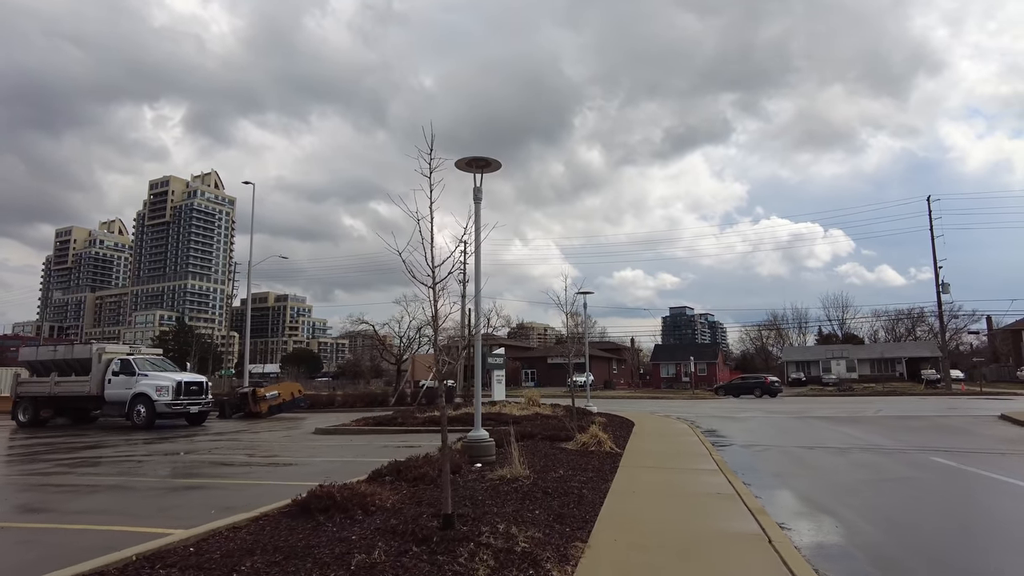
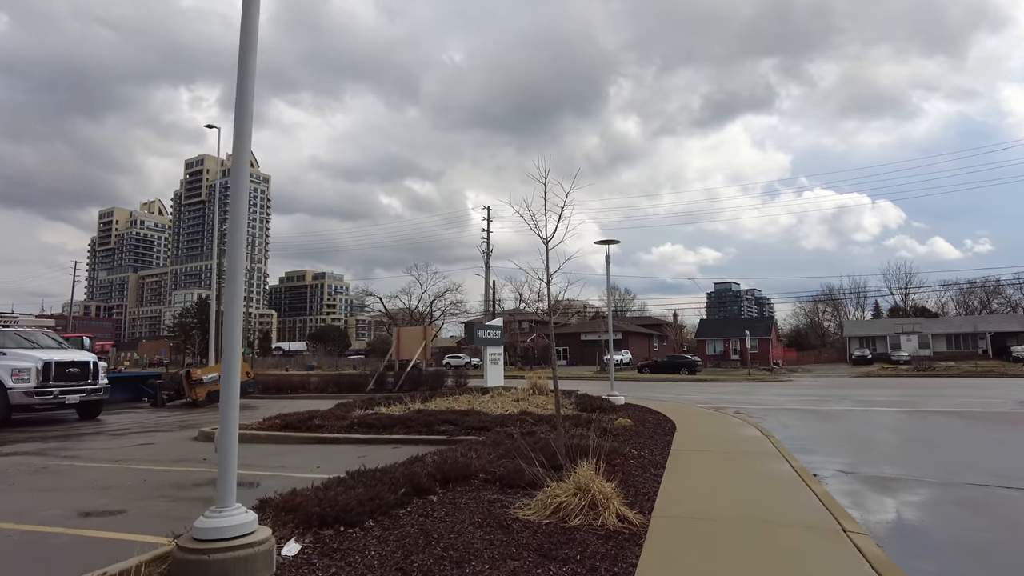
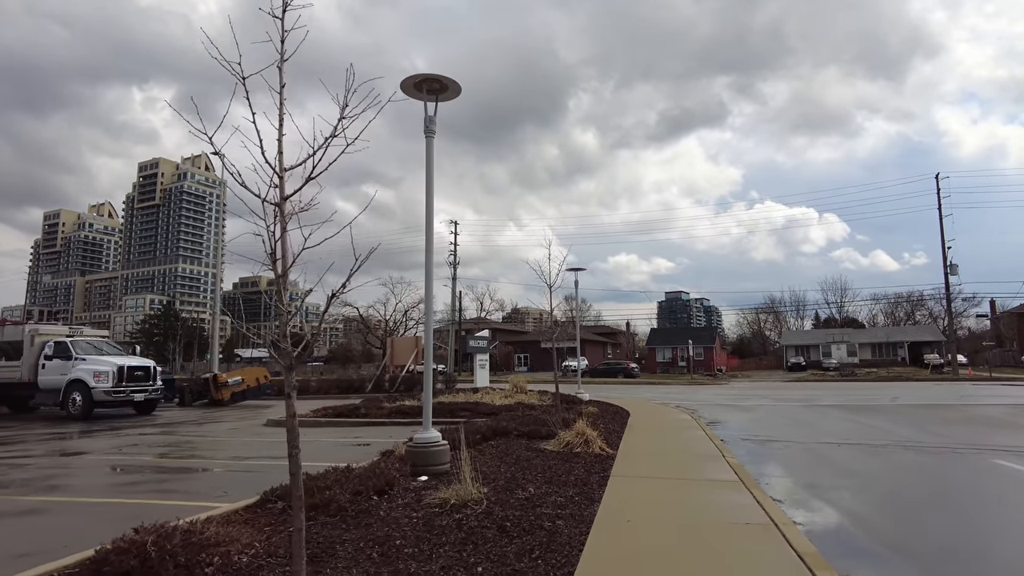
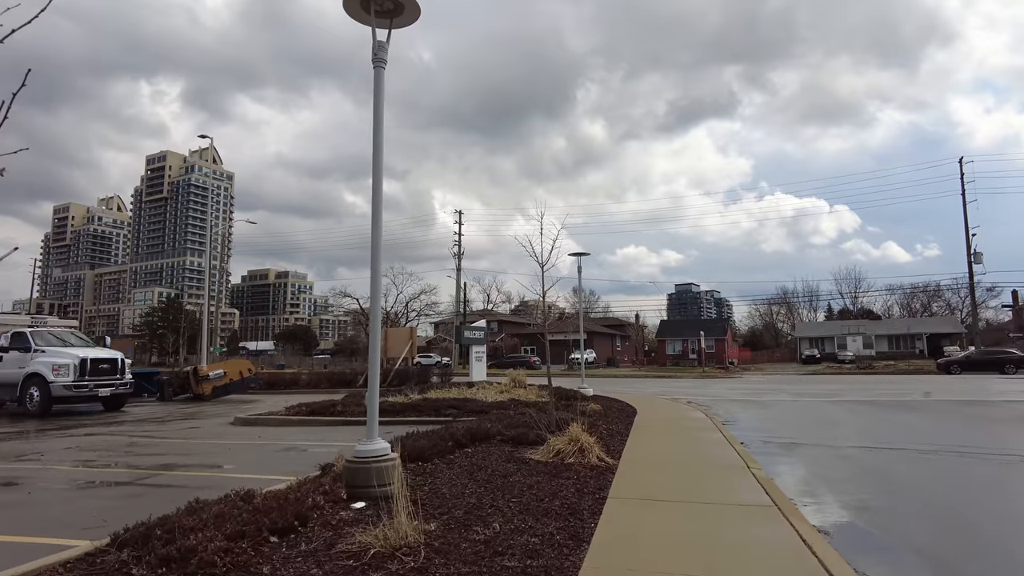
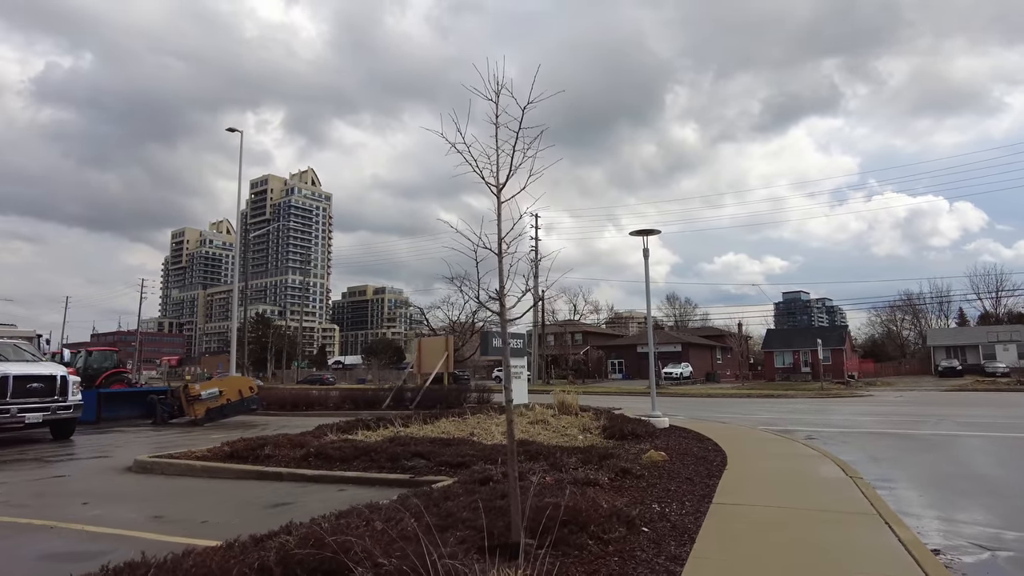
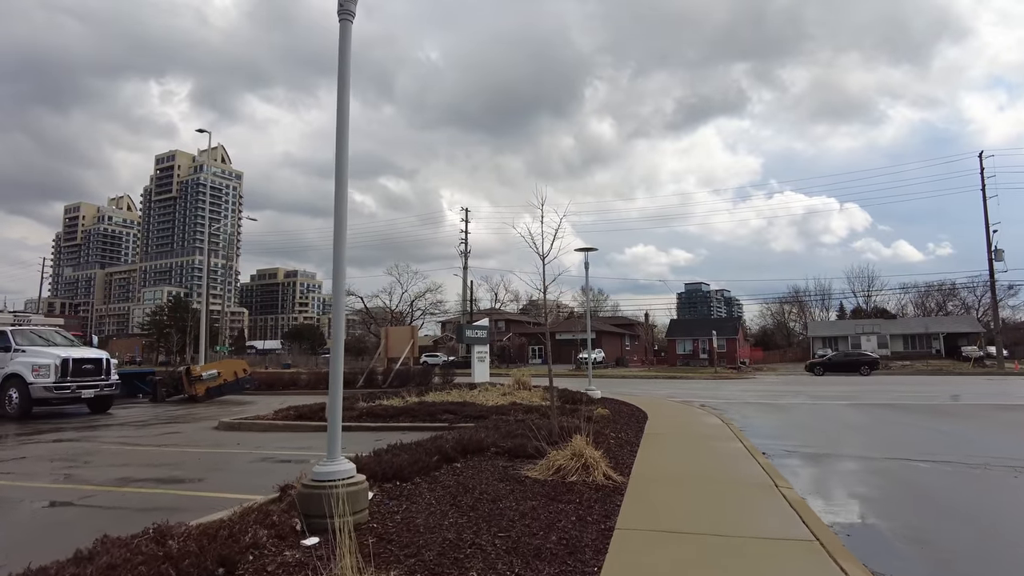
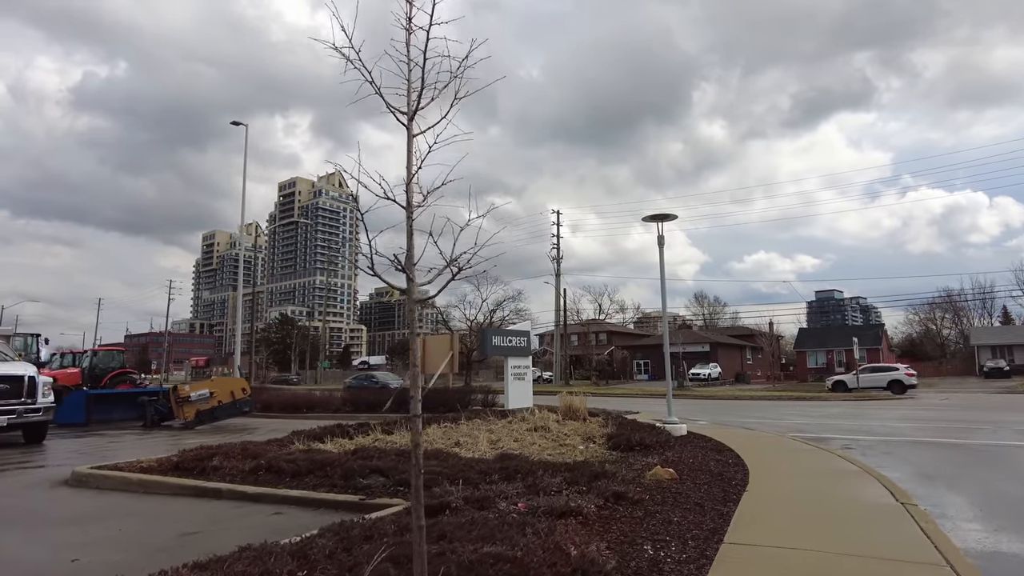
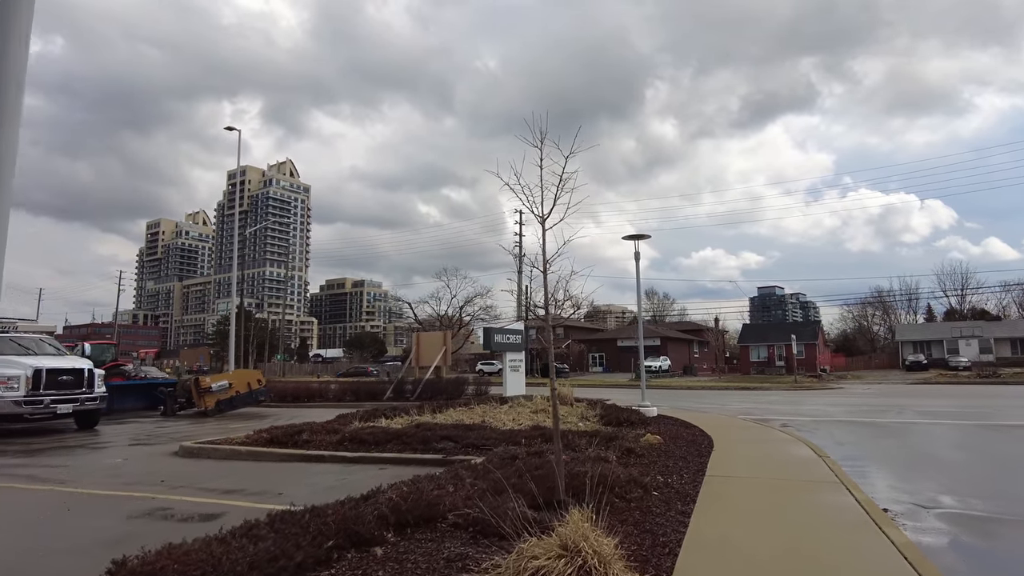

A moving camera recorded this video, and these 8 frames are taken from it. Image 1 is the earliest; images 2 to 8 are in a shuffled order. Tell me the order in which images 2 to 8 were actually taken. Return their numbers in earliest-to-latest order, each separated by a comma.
3, 4, 6, 2, 8, 5, 7
